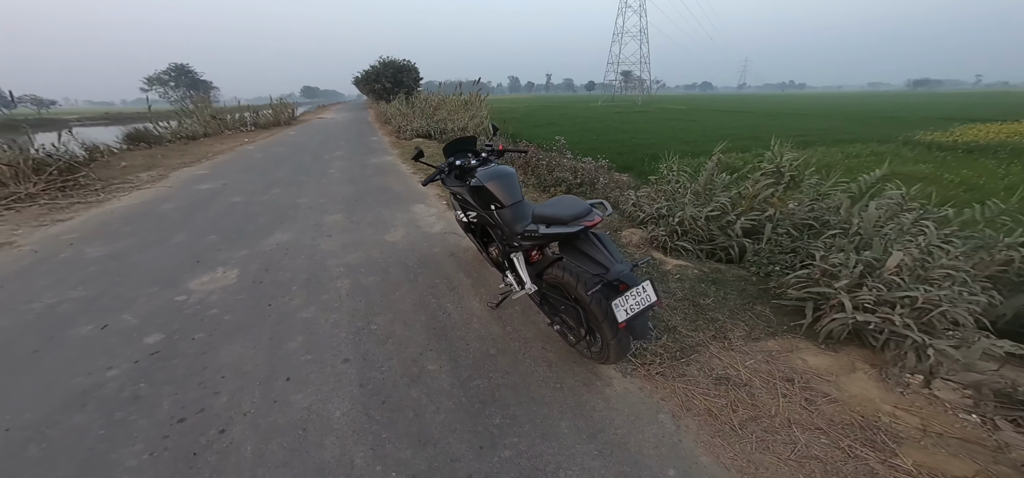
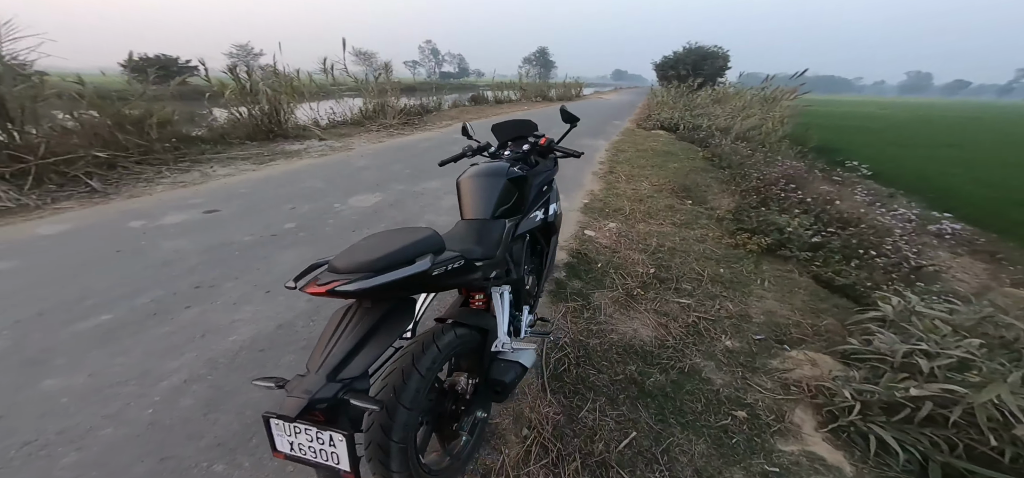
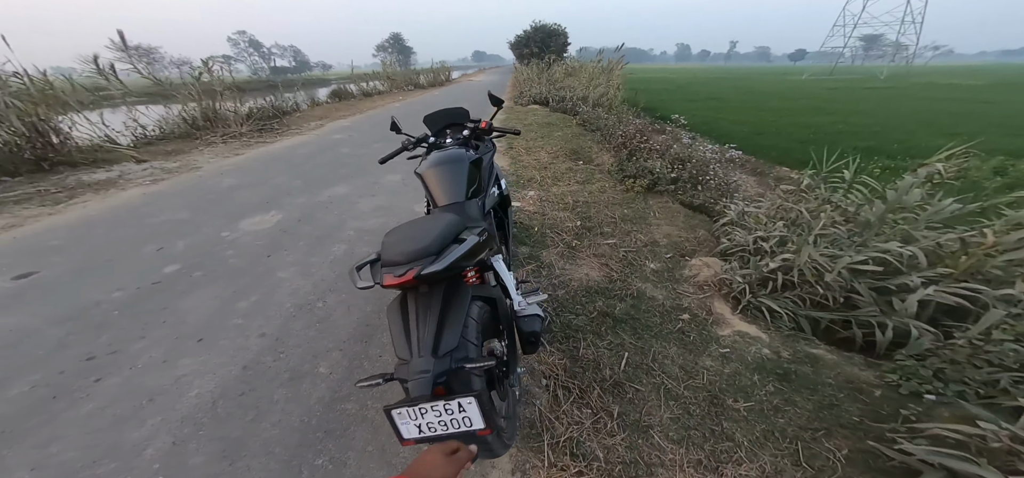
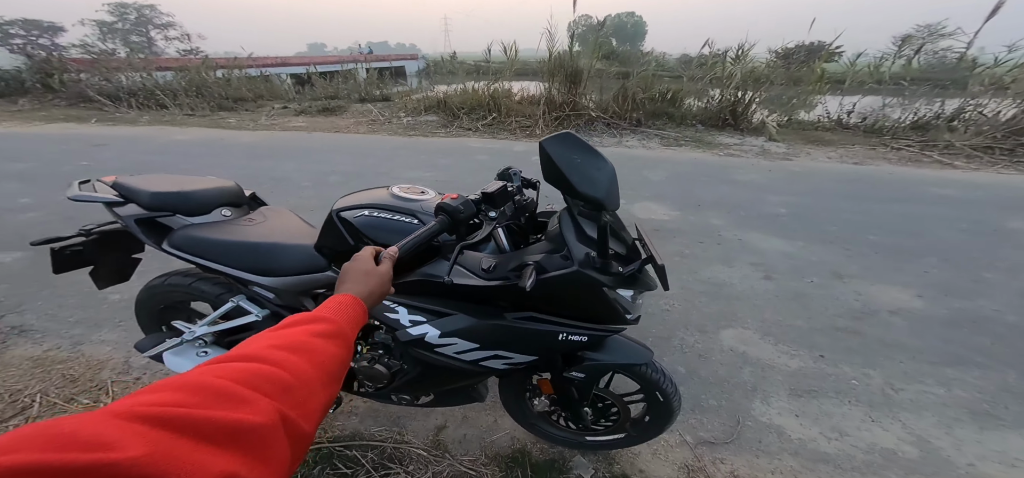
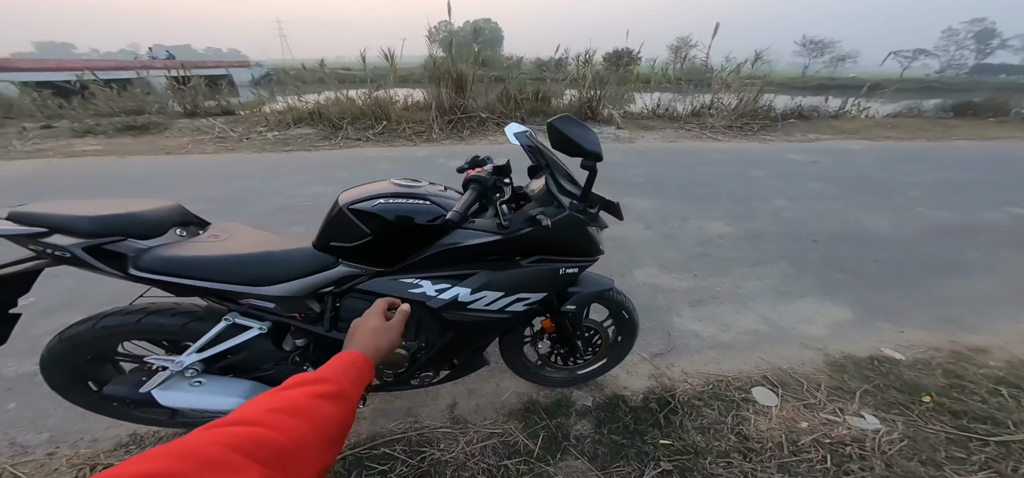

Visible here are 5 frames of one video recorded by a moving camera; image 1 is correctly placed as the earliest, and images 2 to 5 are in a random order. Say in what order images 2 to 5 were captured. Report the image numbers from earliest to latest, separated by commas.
3, 2, 5, 4
